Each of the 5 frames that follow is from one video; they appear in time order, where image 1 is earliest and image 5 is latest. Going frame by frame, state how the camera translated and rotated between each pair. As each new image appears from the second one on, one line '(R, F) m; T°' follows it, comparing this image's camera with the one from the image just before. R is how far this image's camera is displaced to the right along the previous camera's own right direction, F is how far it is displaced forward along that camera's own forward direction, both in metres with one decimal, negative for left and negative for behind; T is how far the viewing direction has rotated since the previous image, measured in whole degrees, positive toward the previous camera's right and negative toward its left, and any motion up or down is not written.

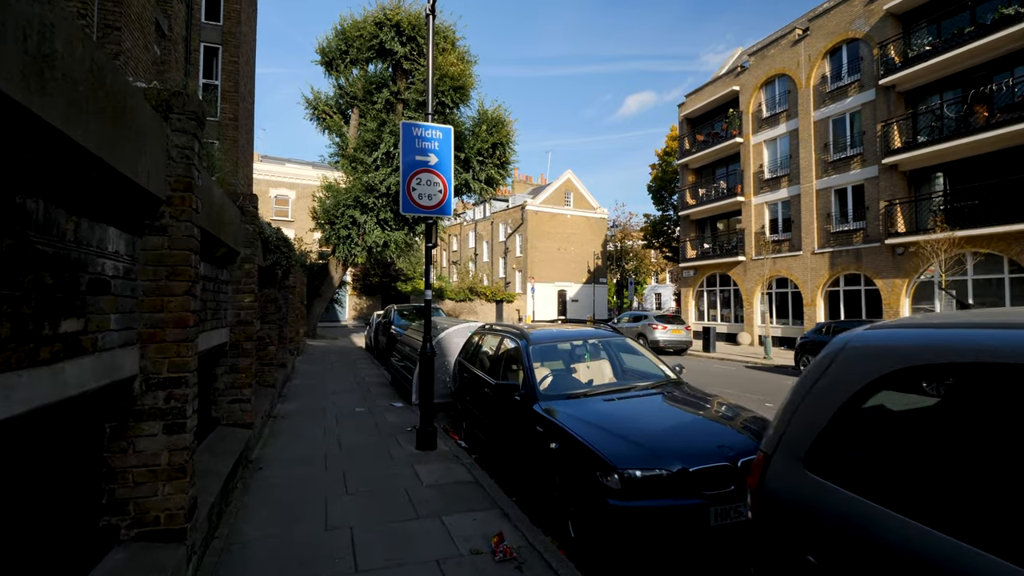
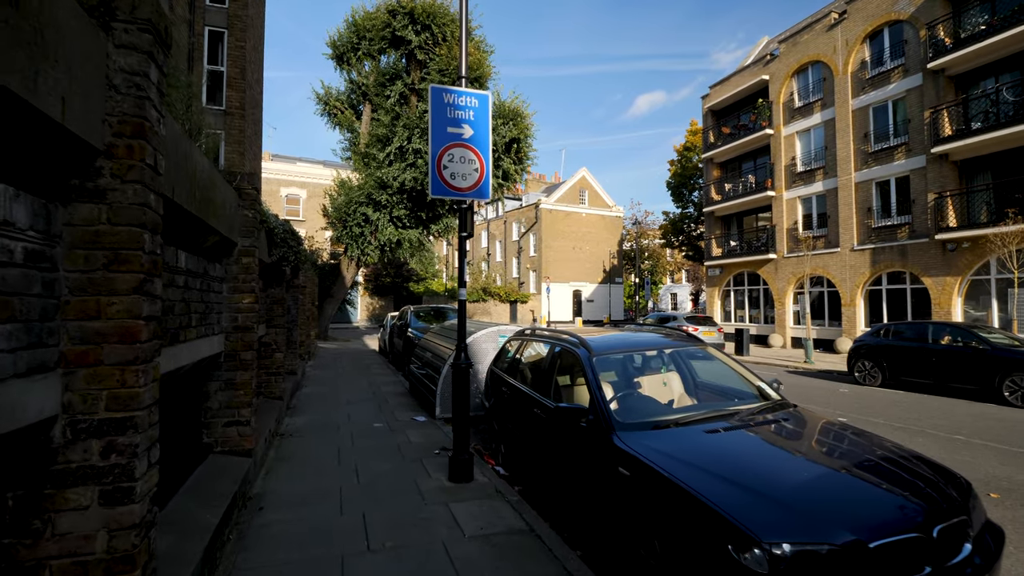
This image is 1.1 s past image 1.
(-0.5, +1.1) m; -1°
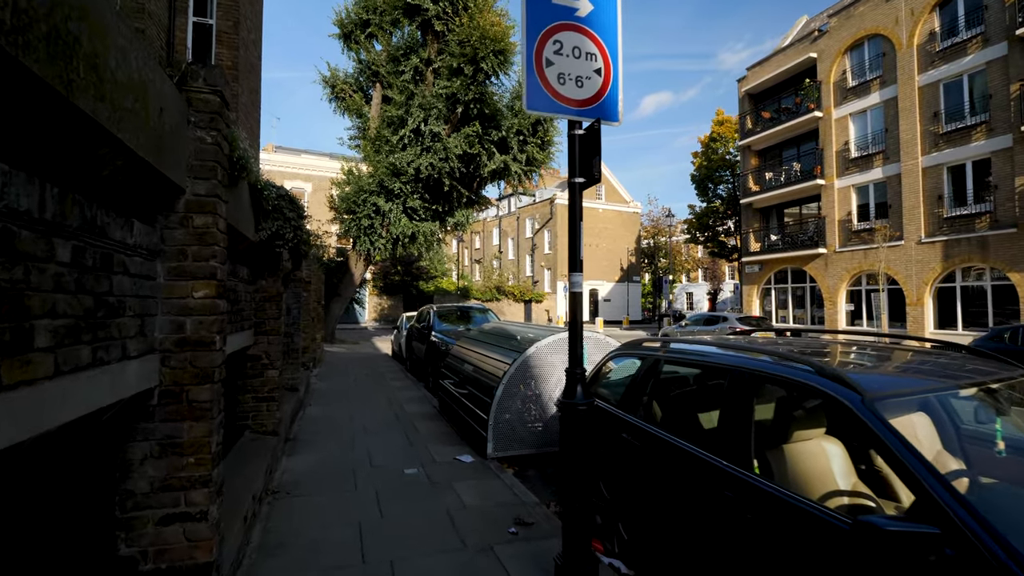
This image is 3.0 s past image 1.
(-0.9, +2.2) m; -1°
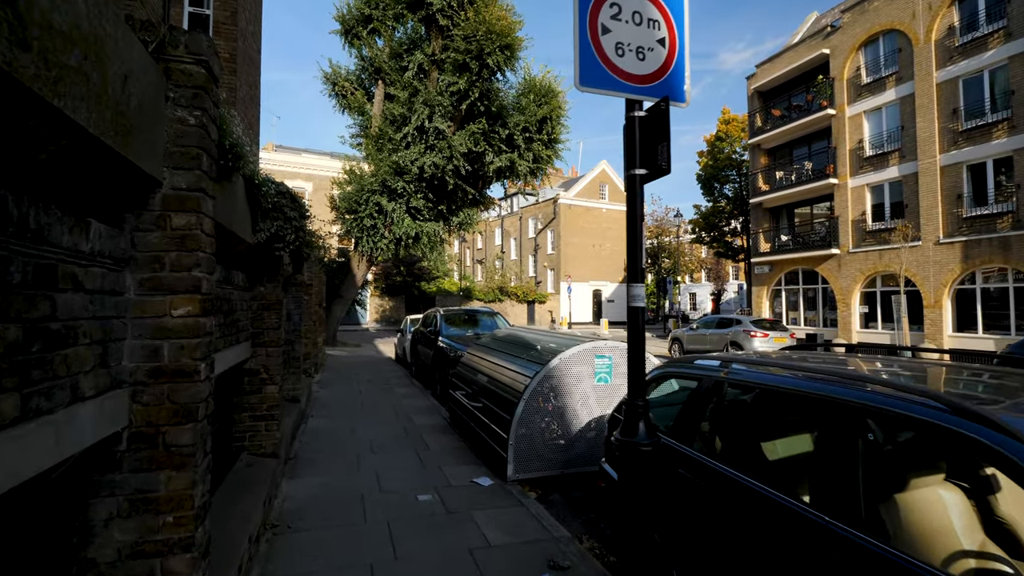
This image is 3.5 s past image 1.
(-0.3, +0.5) m; 0°
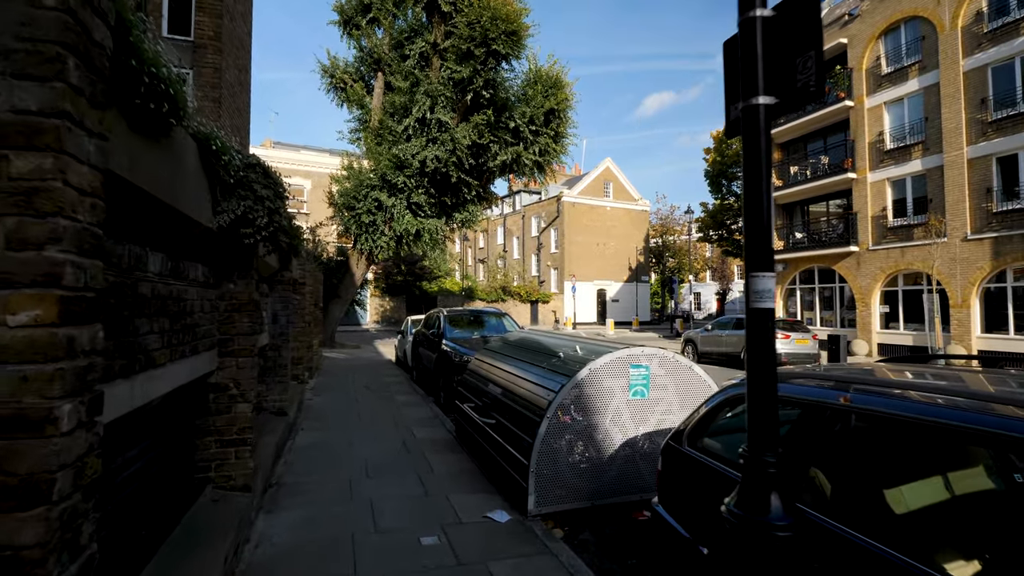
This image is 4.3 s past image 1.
(-0.2, +0.9) m; 0°
